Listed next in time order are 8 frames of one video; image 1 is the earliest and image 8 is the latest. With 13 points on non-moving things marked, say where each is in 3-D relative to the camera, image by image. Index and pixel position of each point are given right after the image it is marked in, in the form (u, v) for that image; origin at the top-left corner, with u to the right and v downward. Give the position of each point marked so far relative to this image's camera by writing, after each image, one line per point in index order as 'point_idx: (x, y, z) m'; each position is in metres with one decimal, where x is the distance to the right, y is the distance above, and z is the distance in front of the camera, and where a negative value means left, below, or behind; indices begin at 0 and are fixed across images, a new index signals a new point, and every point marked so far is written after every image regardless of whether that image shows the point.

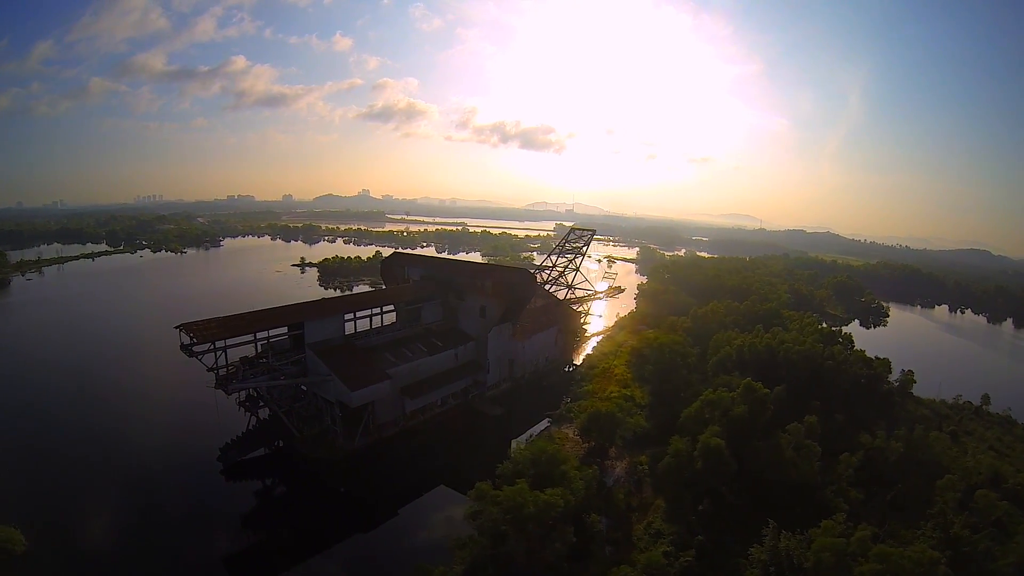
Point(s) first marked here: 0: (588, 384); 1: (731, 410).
0: (+2.9, -3.9, +17.9) m
1: (+5.6, -3.3, +12.2) m
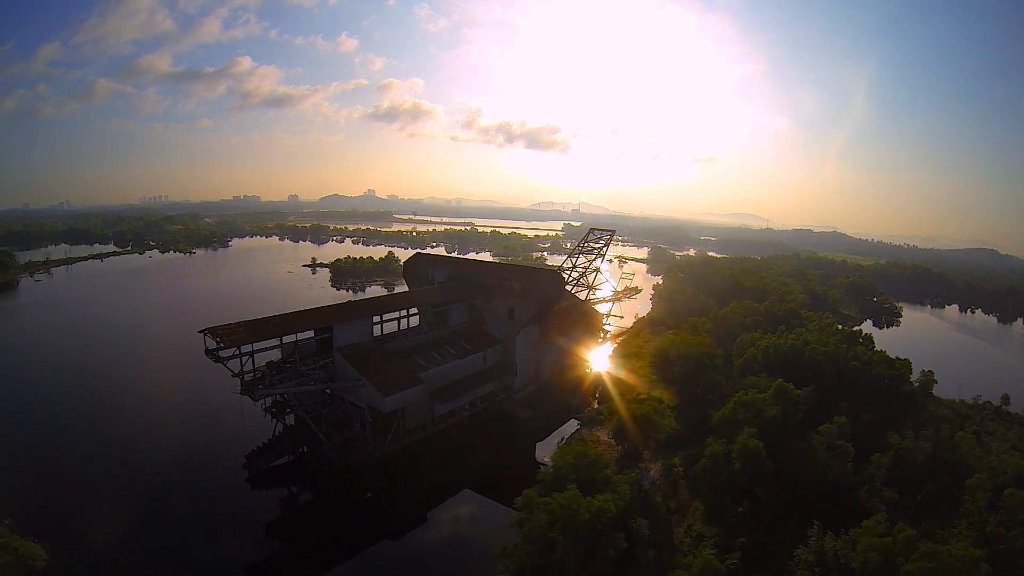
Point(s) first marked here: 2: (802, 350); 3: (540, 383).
0: (+3.9, -3.9, +18.1) m
1: (+6.5, -3.3, +12.4) m
2: (+10.4, -2.2, +17.4) m
3: (+1.0, -3.7, +17.1) m
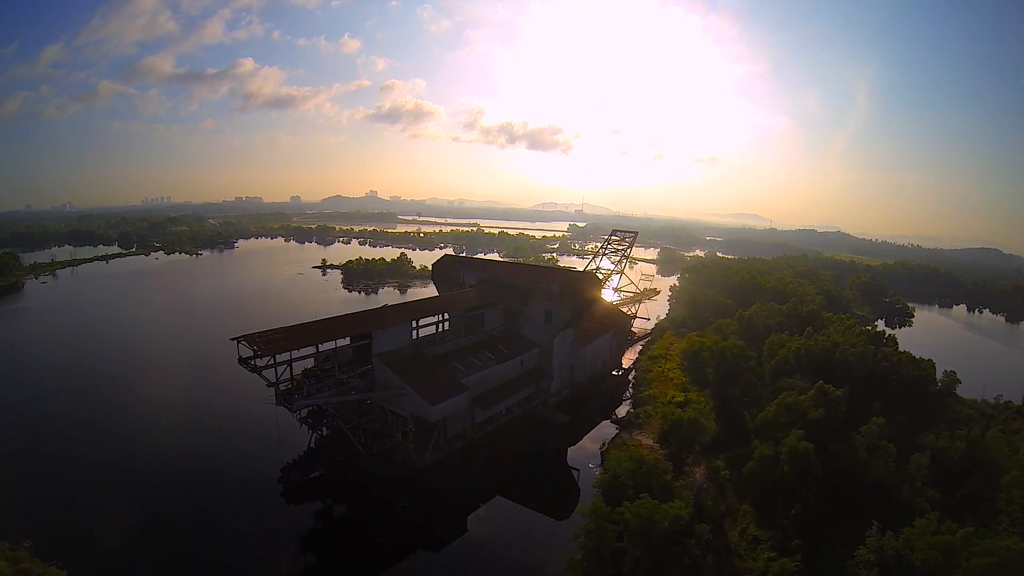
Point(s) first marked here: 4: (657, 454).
0: (+5.2, -4.0, +18.4) m
1: (+7.8, -3.4, +12.7) m
2: (+11.7, -2.3, +17.7) m
3: (+2.3, -3.8, +17.4) m
4: (+4.2, -4.8, +13.4) m
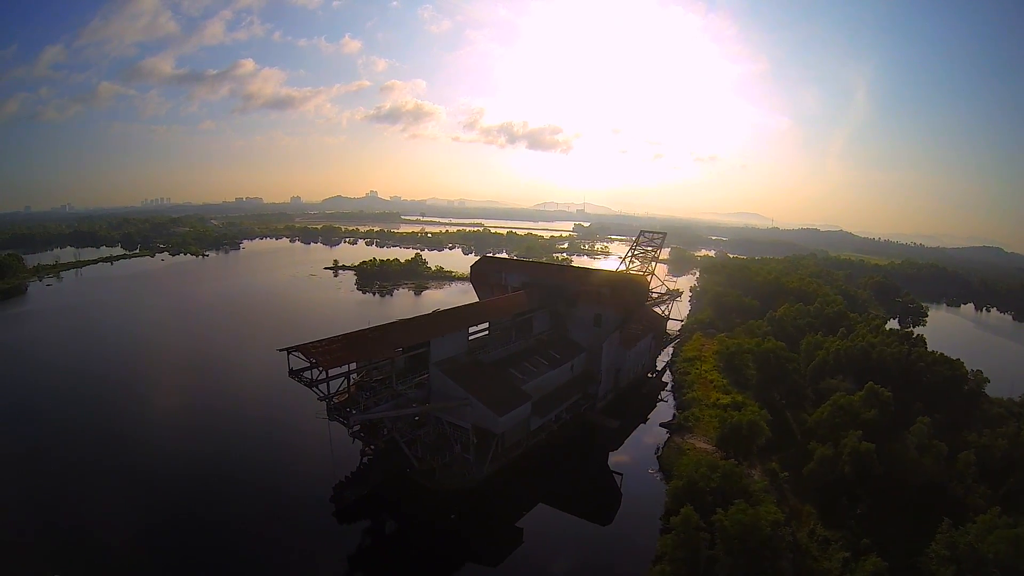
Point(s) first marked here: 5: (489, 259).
0: (+6.9, -4.1, +18.8) m
1: (+9.5, -3.4, +13.1) m
2: (+13.4, -2.3, +18.1) m
3: (+4.0, -3.9, +17.8) m
4: (+5.9, -4.9, +13.8) m
5: (-0.9, +1.1, +18.7) m
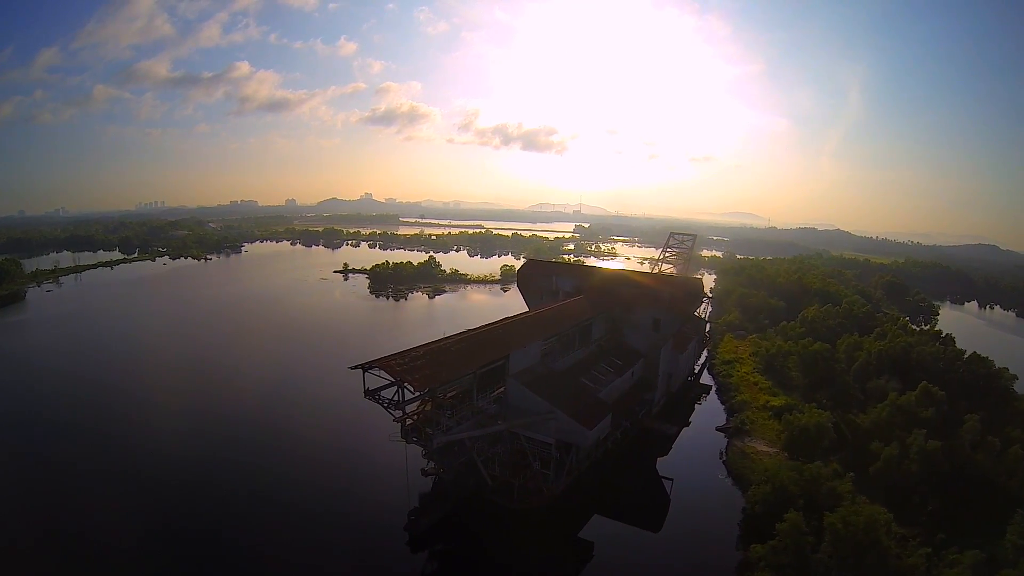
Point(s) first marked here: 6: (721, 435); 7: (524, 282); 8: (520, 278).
0: (+8.8, -4.1, +19.2) m
1: (+11.4, -3.5, +13.5) m
2: (+15.3, -2.4, +18.5) m
3: (+5.9, -4.0, +18.2) m
4: (+7.8, -5.0, +14.2) m
5: (+1.0, +0.9, +19.1) m
6: (+7.1, -5.0, +16.5) m
7: (+0.4, +0.2, +18.8) m
8: (+0.3, +0.4, +19.1) m
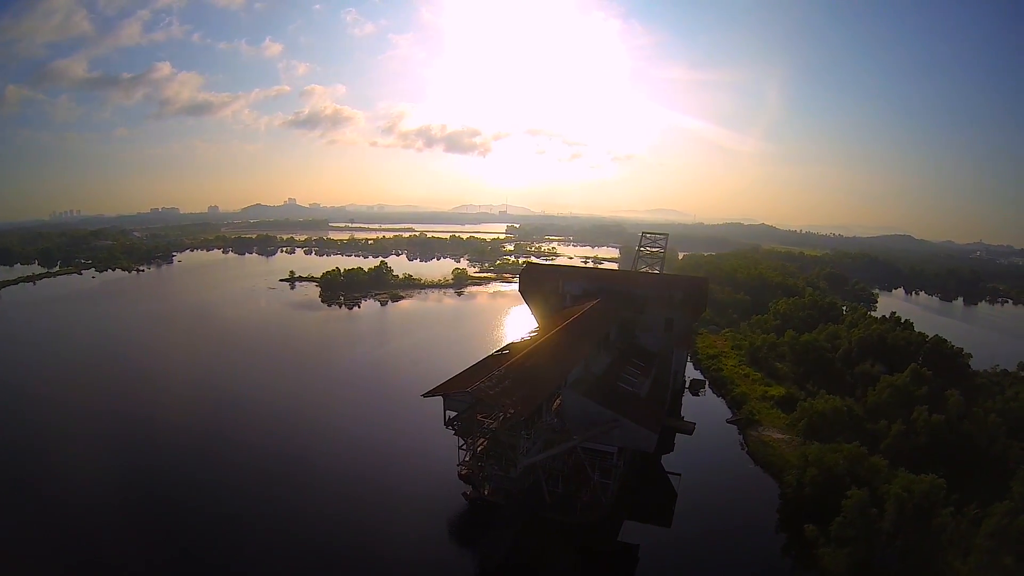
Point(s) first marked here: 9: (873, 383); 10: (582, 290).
0: (+8.9, -3.9, +19.9) m
1: (+12.1, -3.1, +14.5) m
2: (+15.5, -1.9, +19.8) m
3: (+6.2, -3.8, +18.6) m
4: (+8.5, -4.8, +14.8) m
5: (+1.0, +0.9, +19.1) m
6: (+7.6, -4.8, +17.0) m
7: (+0.5, +0.2, +18.7) m
8: (+0.4, +0.3, +19.0) m
9: (+13.7, -3.6, +18.3) m
10: (+2.4, 0.0, +18.1) m
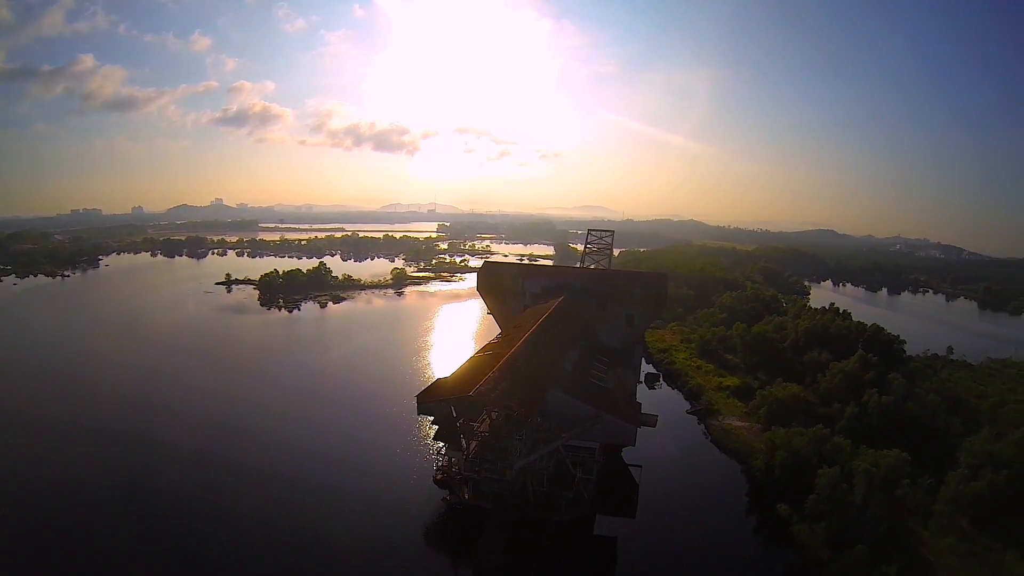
0: (+7.4, -3.6, +20.2) m
1: (+11.0, -2.8, +15.1) m
2: (+13.9, -1.5, +20.7) m
3: (+4.8, -3.6, +18.6) m
4: (+7.4, -4.4, +15.1) m
5: (-0.5, +1.0, +18.6) m
6: (+6.3, -4.6, +17.2) m
7: (-1.0, +0.3, +18.2) m
8: (-1.1, +0.4, +18.5) m
9: (+12.3, -3.2, +19.1) m
10: (+1.0, +0.2, +17.8) m
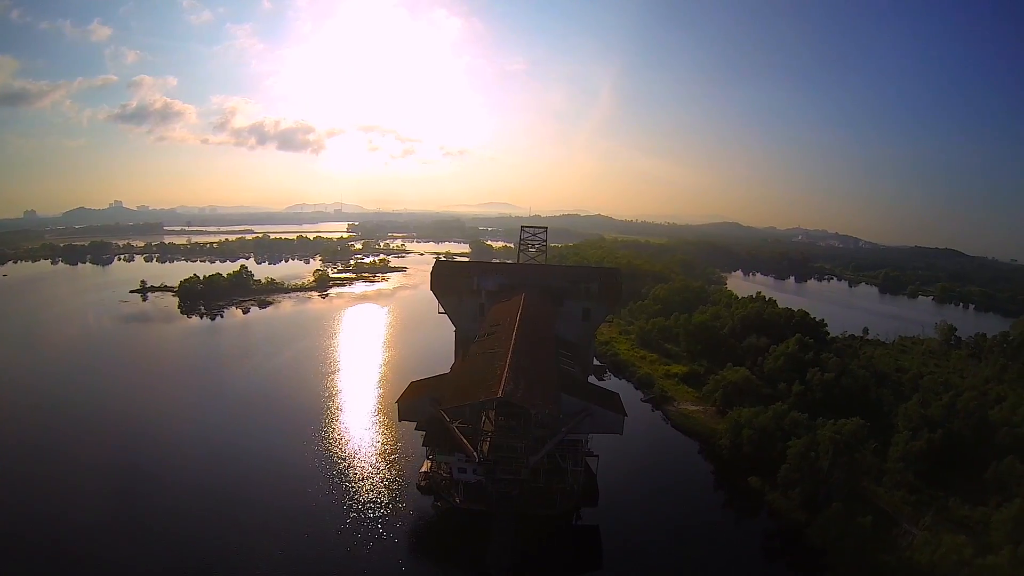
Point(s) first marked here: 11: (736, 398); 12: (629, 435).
0: (+5.8, -3.3, +21.1) m
1: (+10.0, -2.4, +16.4) m
2: (+12.1, -1.0, +22.4) m
3: (+3.4, -3.4, +19.3) m
4: (+6.5, -4.1, +16.0) m
5: (-2.0, +1.0, +18.6) m
6: (+5.2, -4.3, +18.0) m
7: (-2.4, +0.3, +18.2) m
8: (-2.6, +0.4, +18.5) m
9: (+10.8, -2.8, +20.6) m
10: (-0.3, +0.3, +18.0) m
11: (+7.0, -3.4, +15.5) m
12: (+3.7, -4.7, +15.0) m
